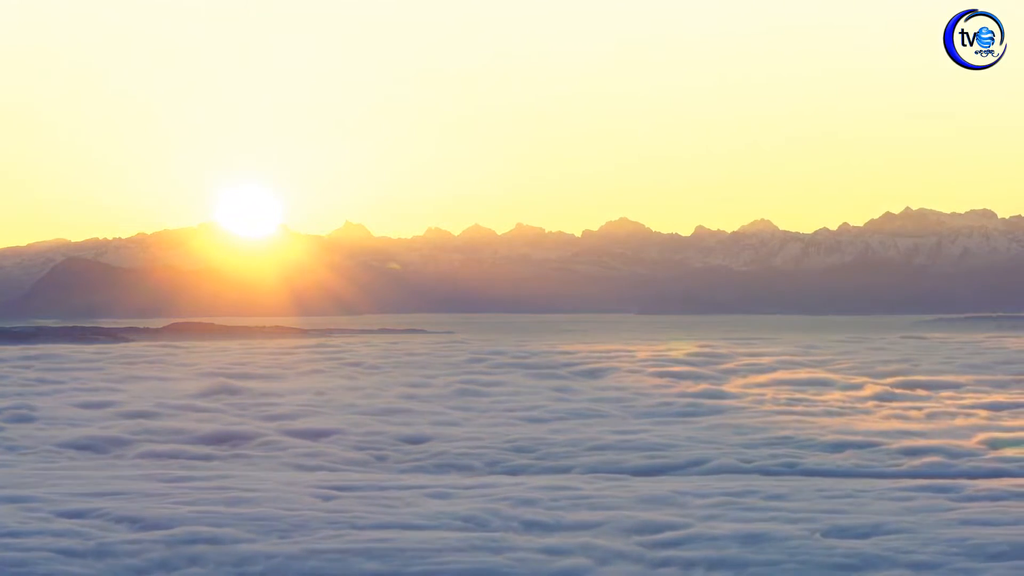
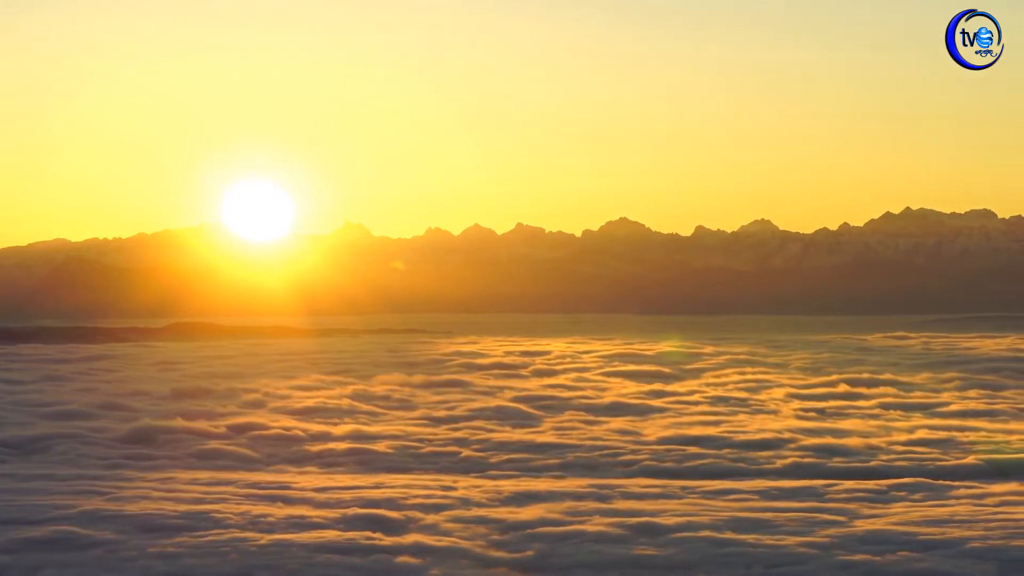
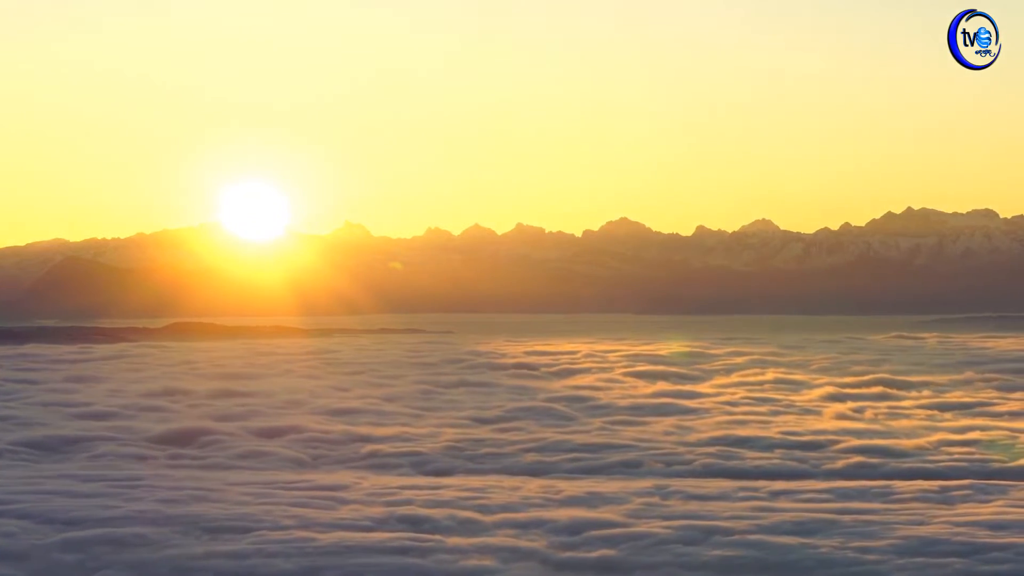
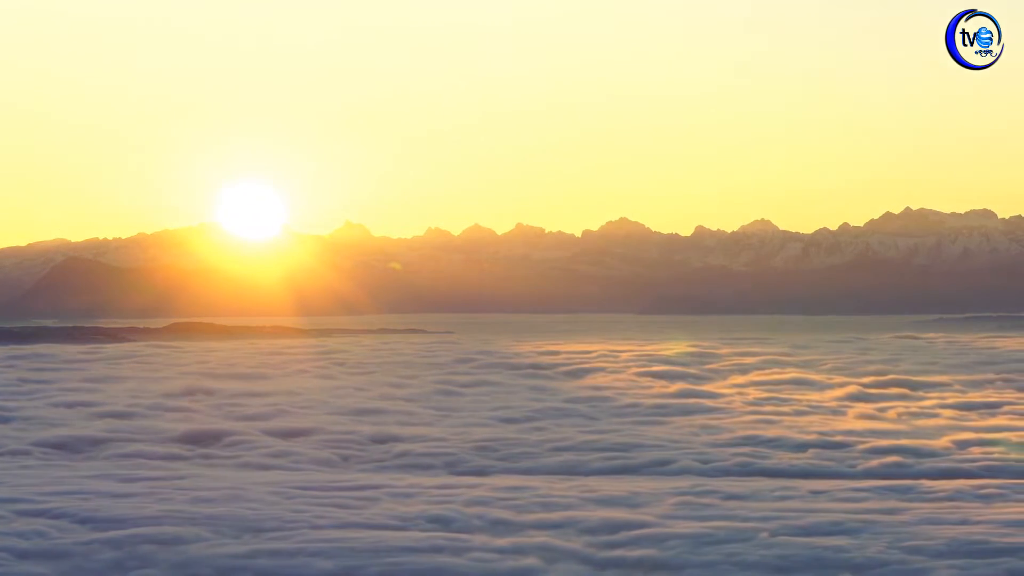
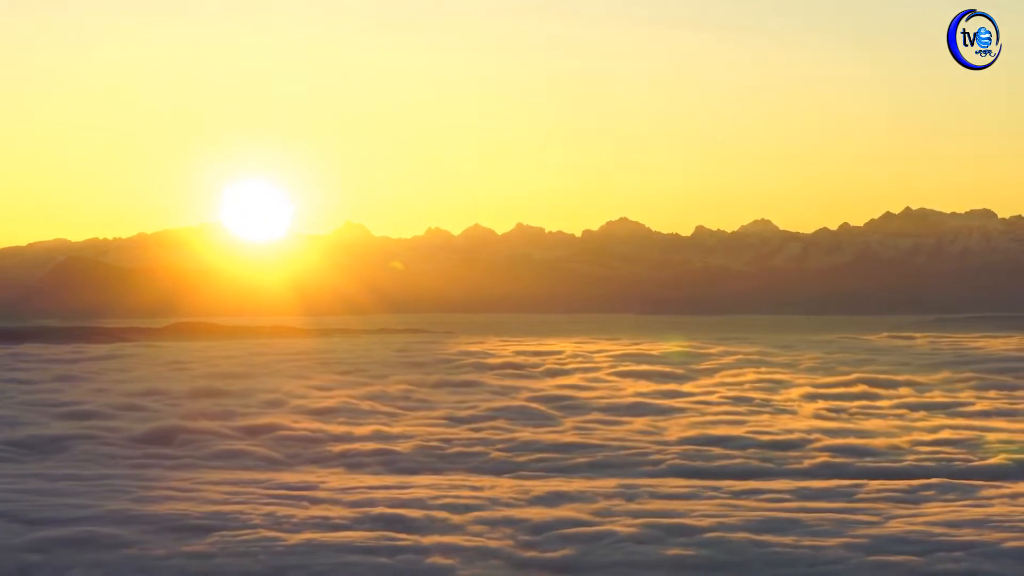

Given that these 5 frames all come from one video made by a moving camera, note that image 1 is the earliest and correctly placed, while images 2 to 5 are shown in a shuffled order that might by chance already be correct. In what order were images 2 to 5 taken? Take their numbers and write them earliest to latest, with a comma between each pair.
4, 3, 5, 2
